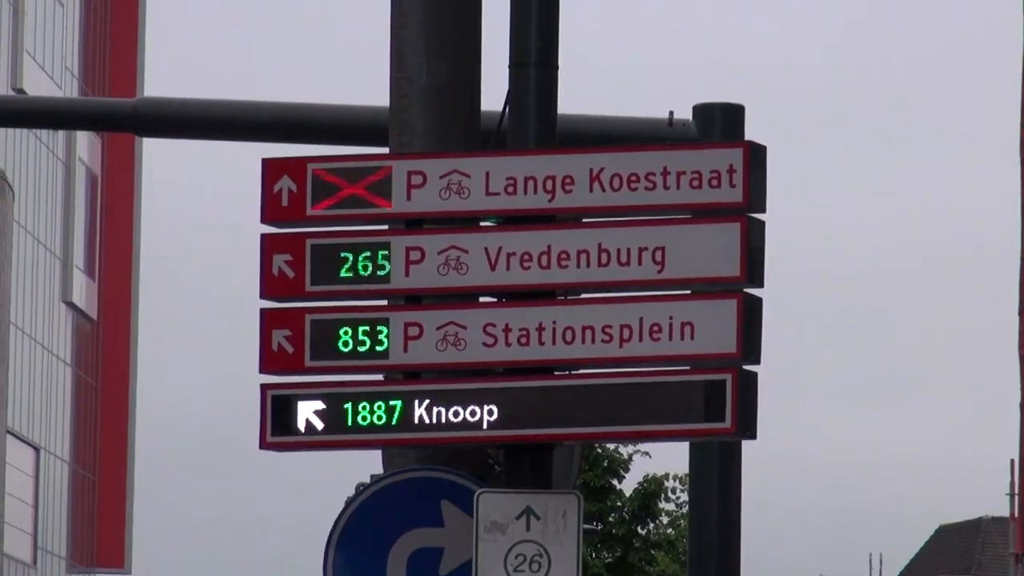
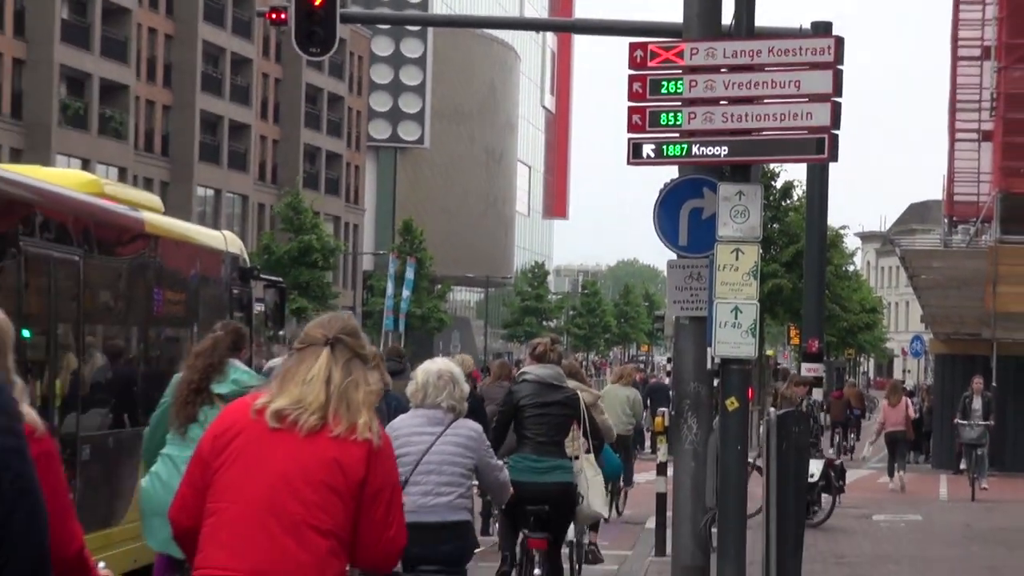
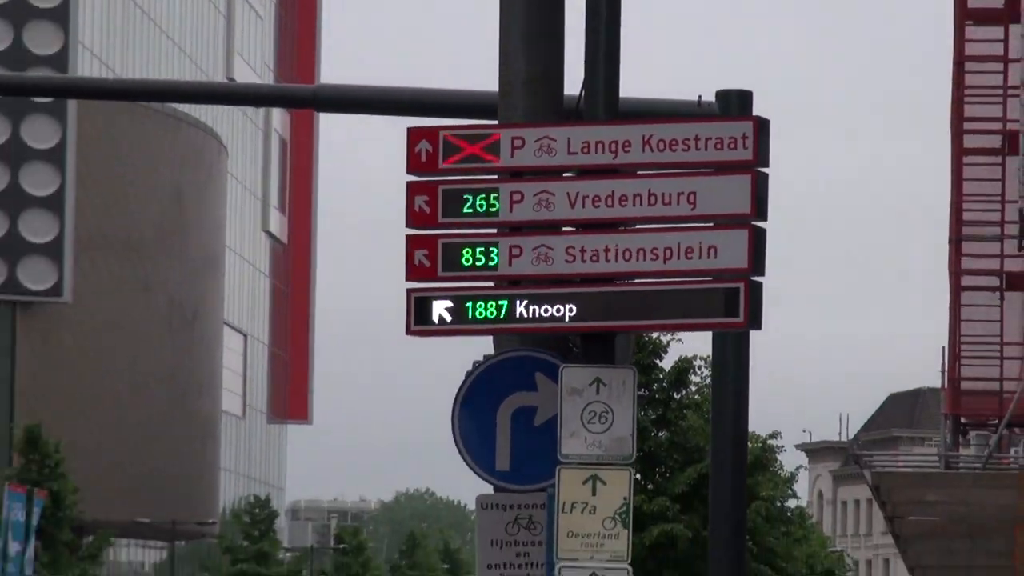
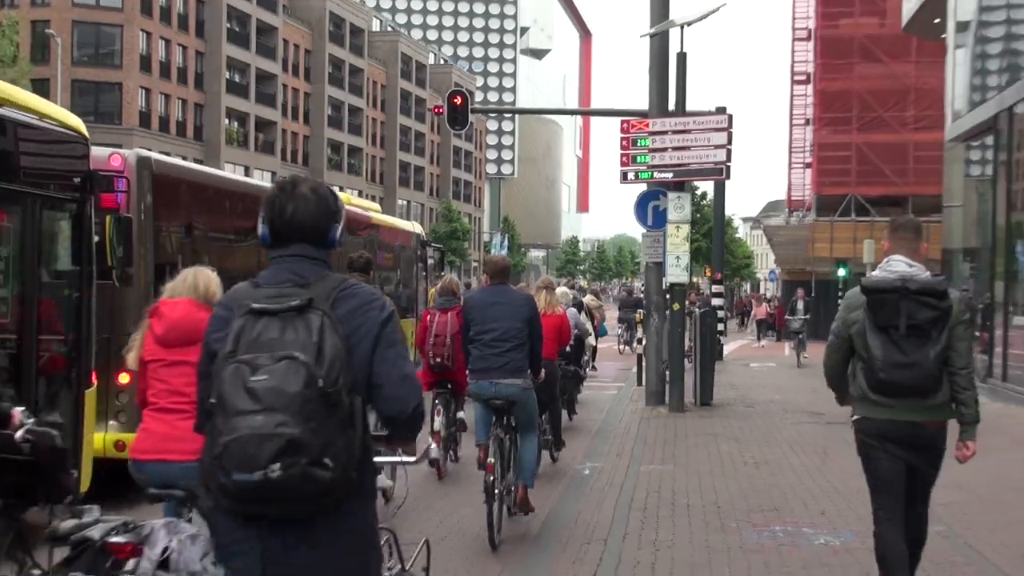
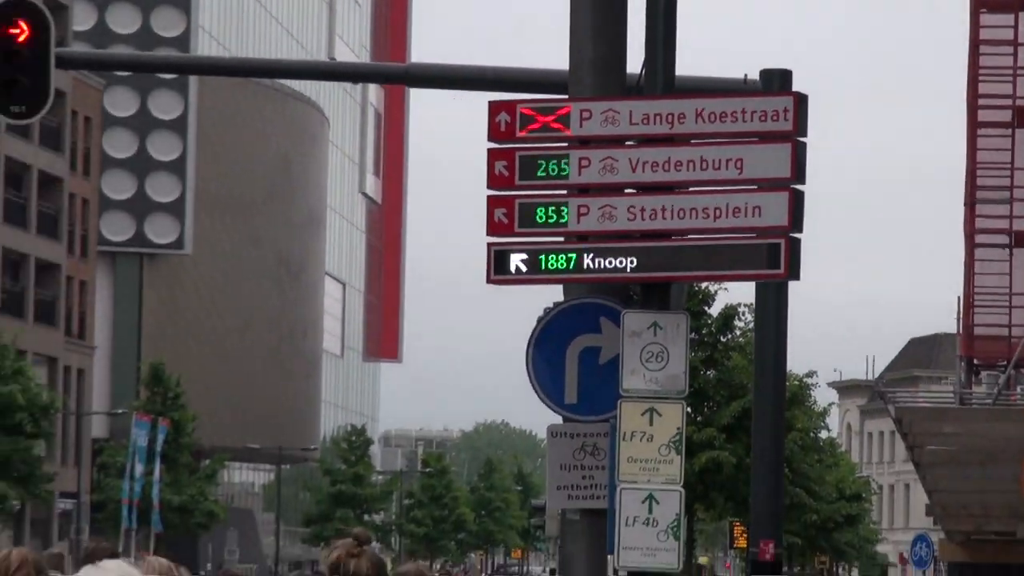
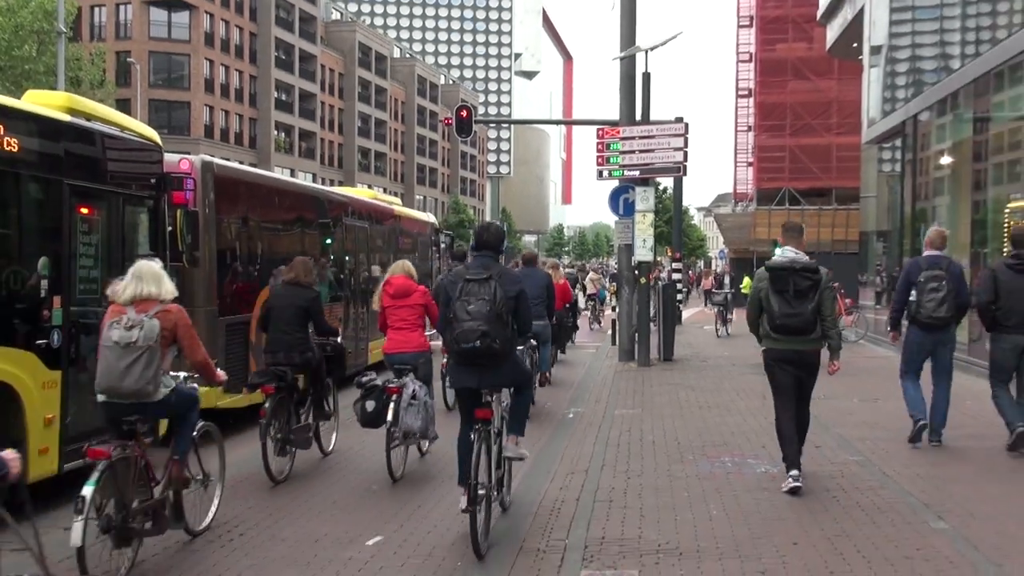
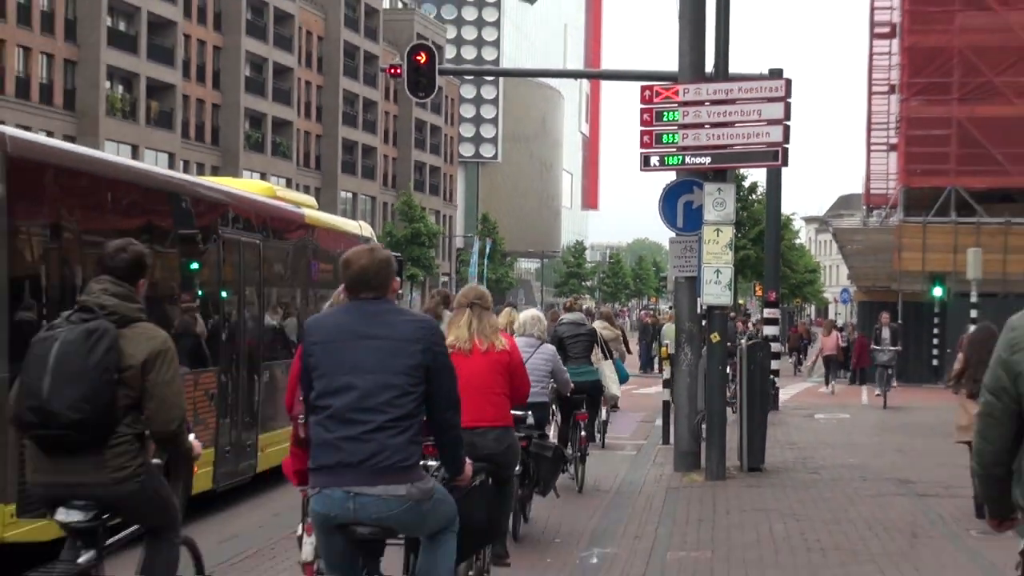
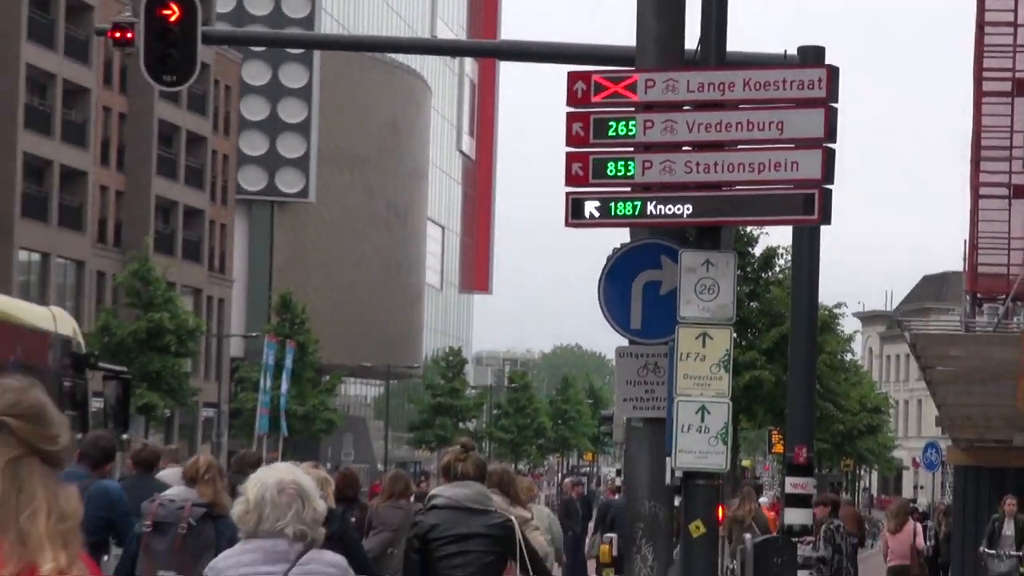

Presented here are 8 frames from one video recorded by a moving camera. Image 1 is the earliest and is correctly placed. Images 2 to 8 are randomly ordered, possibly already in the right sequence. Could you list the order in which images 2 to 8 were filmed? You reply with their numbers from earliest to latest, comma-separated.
3, 5, 8, 2, 7, 4, 6
